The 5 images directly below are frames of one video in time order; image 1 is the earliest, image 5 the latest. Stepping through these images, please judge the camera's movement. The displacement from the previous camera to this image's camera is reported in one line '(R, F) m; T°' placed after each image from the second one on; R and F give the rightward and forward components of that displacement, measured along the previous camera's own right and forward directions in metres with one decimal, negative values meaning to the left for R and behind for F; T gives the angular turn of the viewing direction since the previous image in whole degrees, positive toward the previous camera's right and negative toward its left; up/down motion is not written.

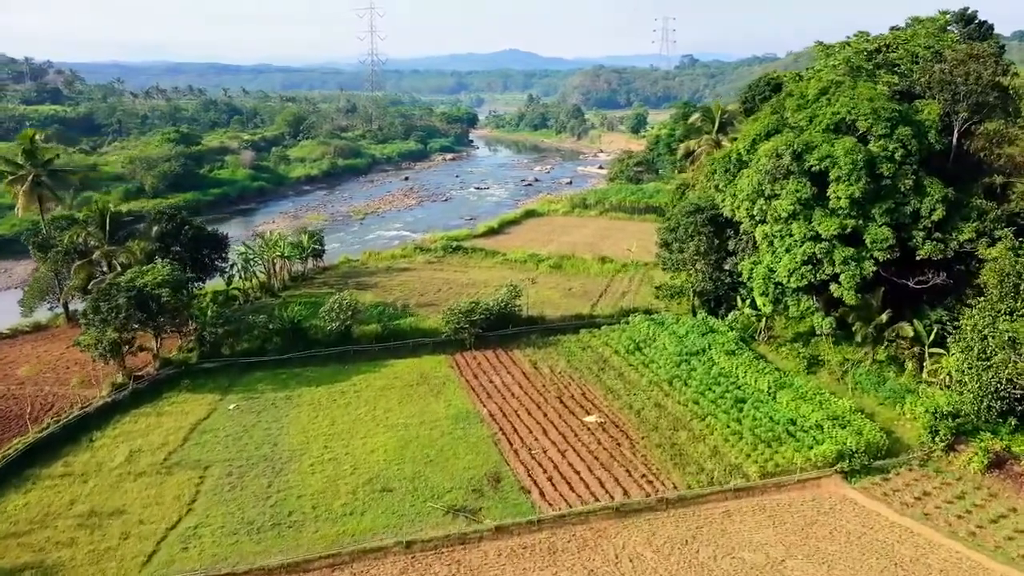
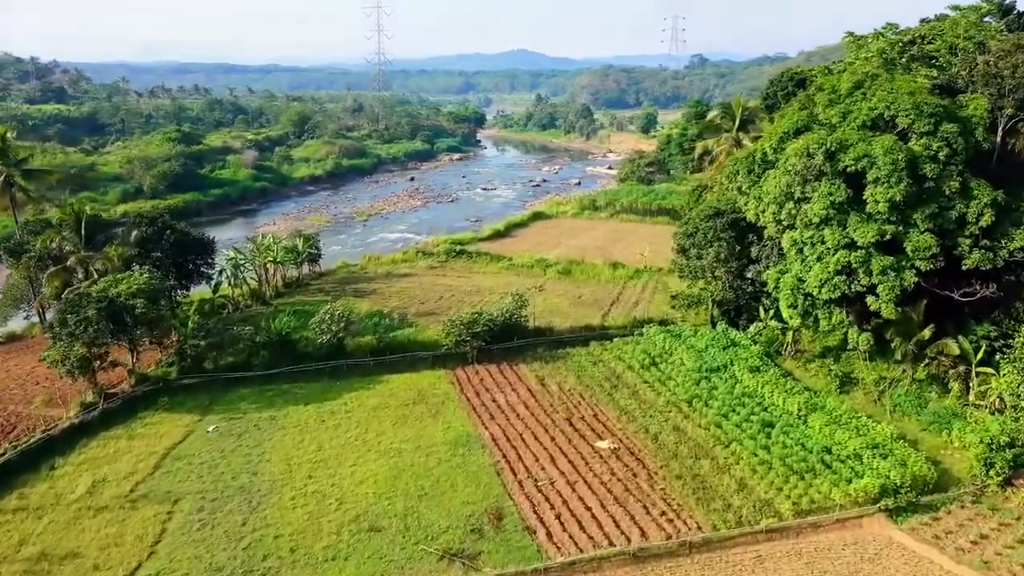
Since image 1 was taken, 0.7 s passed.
(+0.1, +1.8) m; -1°
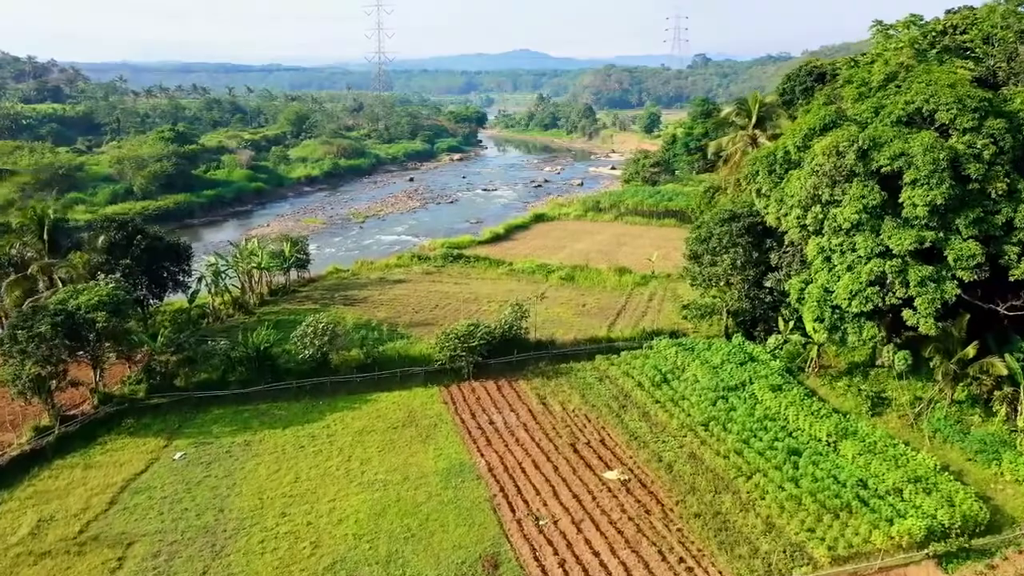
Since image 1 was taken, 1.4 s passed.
(+0.1, +1.8) m; 0°
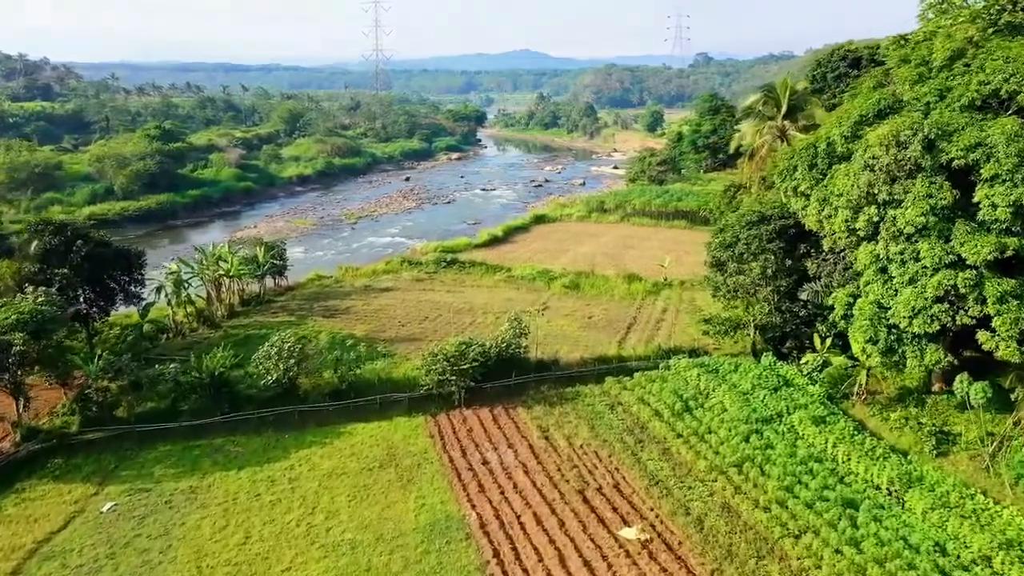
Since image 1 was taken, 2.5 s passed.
(+0.1, +2.9) m; 0°
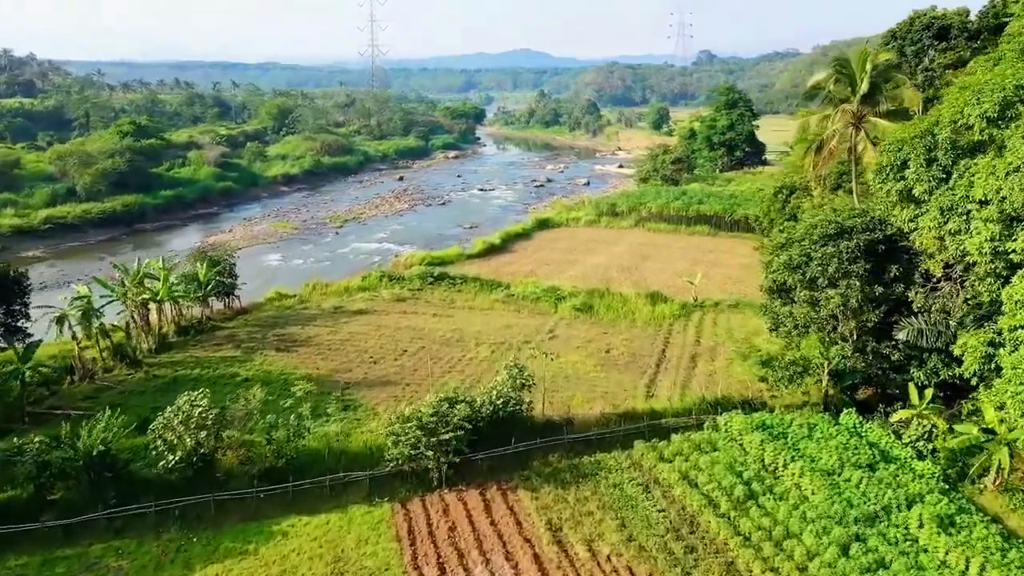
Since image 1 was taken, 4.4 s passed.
(0.0, +5.0) m; 0°
